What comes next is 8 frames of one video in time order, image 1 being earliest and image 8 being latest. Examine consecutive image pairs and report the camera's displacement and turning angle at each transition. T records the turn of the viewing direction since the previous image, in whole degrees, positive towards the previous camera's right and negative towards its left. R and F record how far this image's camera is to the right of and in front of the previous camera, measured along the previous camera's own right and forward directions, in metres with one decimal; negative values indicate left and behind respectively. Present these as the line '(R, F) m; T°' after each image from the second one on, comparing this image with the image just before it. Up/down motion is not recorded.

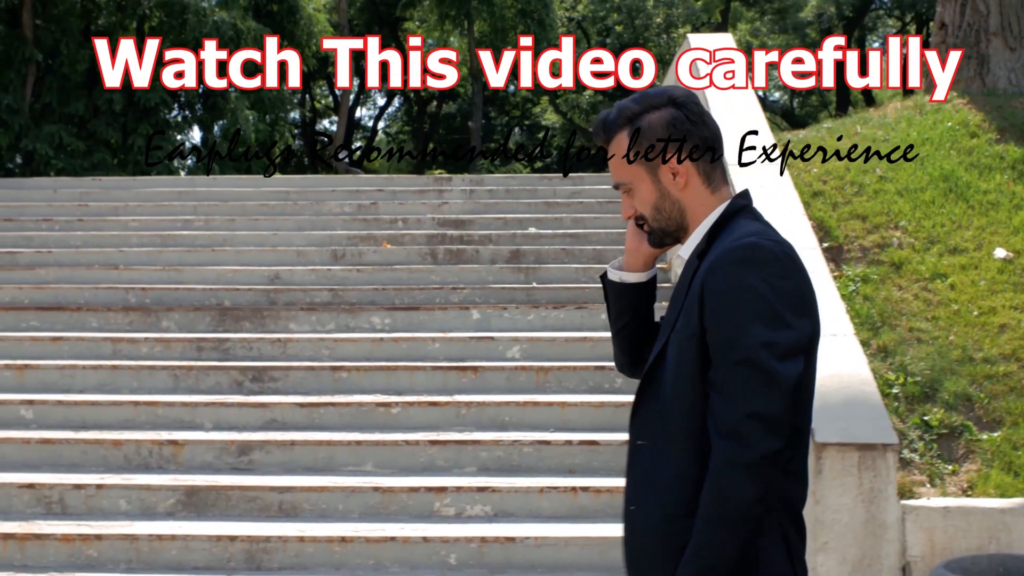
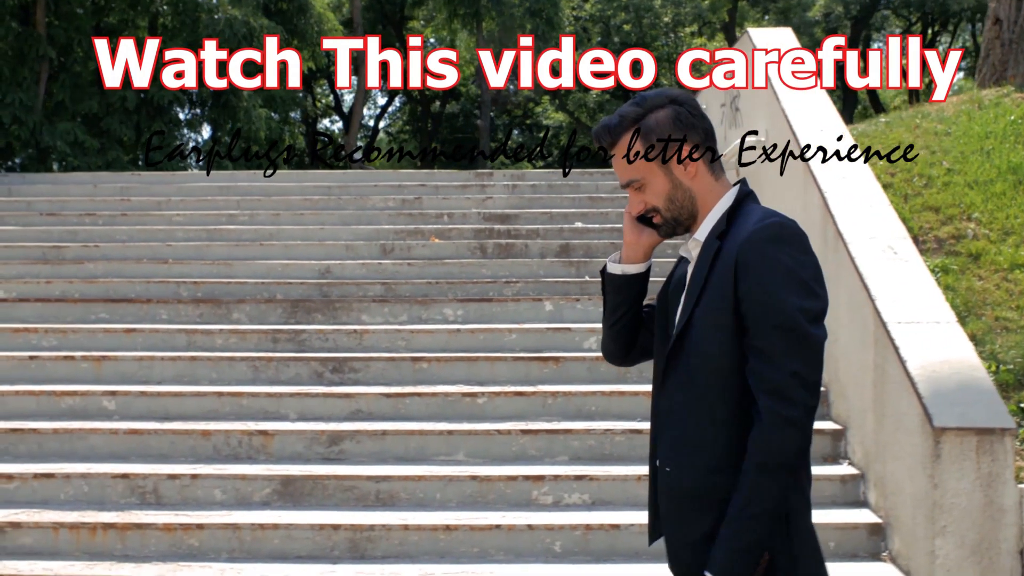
(-0.4, 0.0) m; +1°
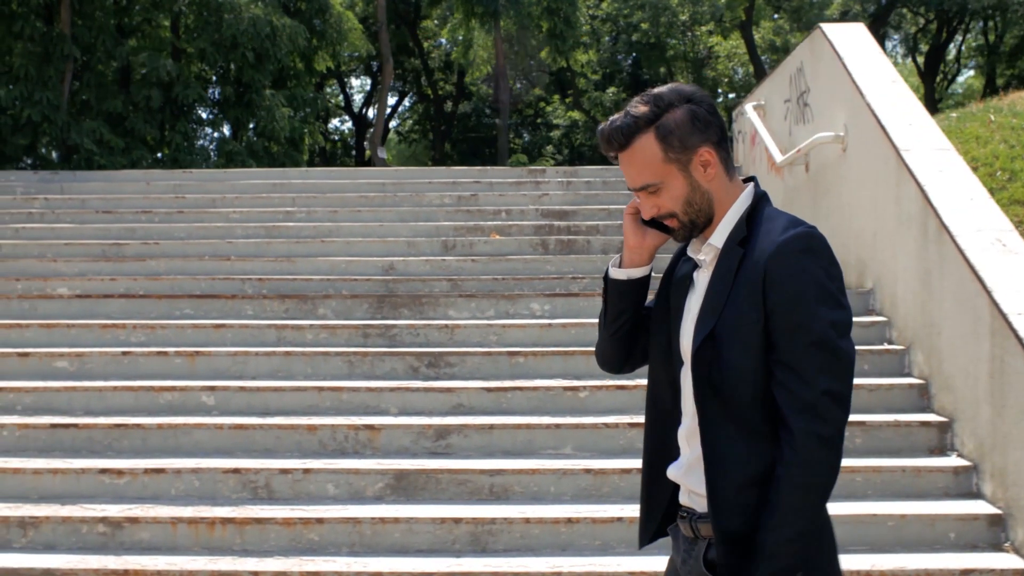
(-0.5, 0.0) m; +1°
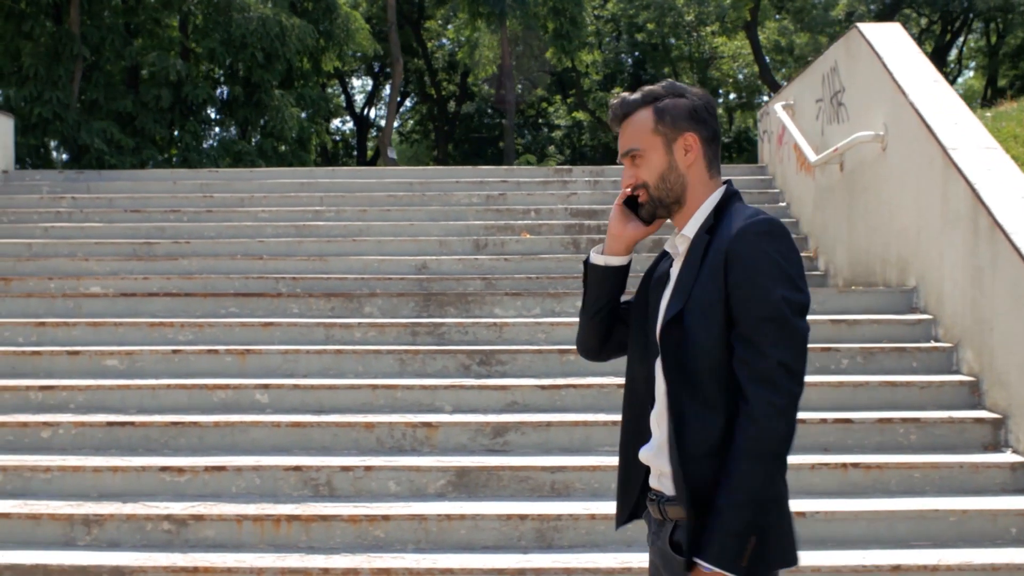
(-0.3, 0.0) m; +1°
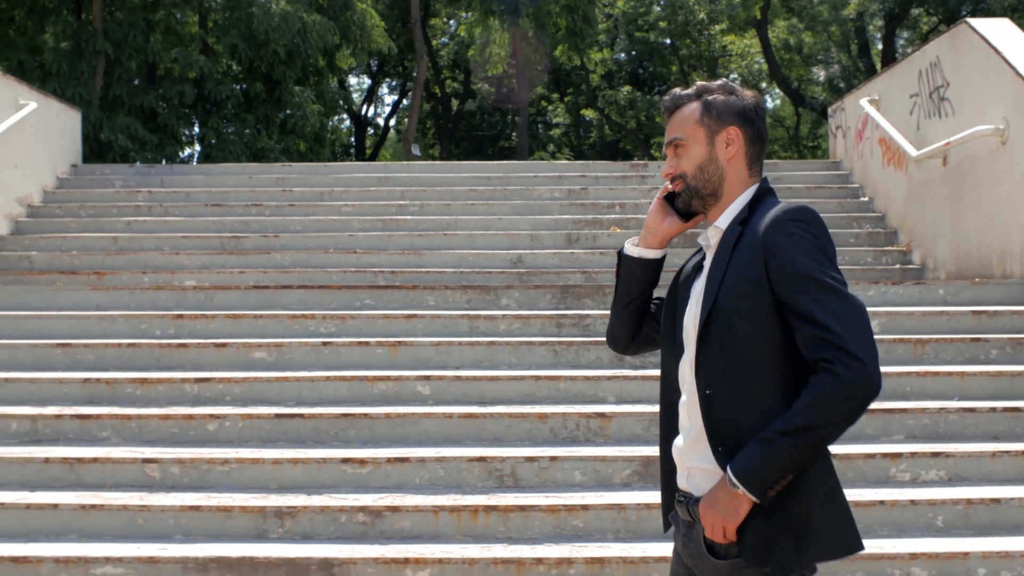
(-0.9, 0.0) m; +2°
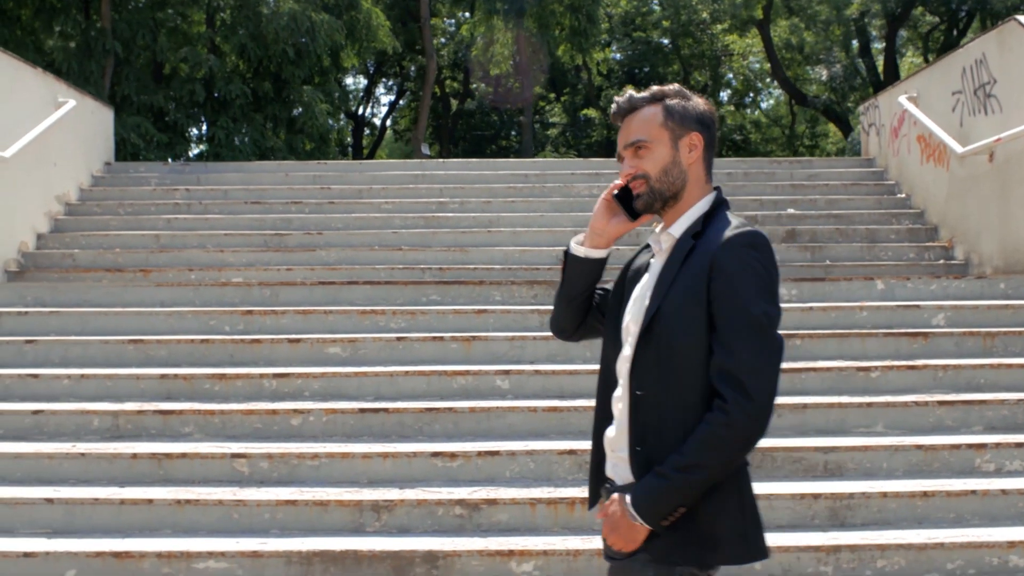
(-0.4, 0.0) m; +1°
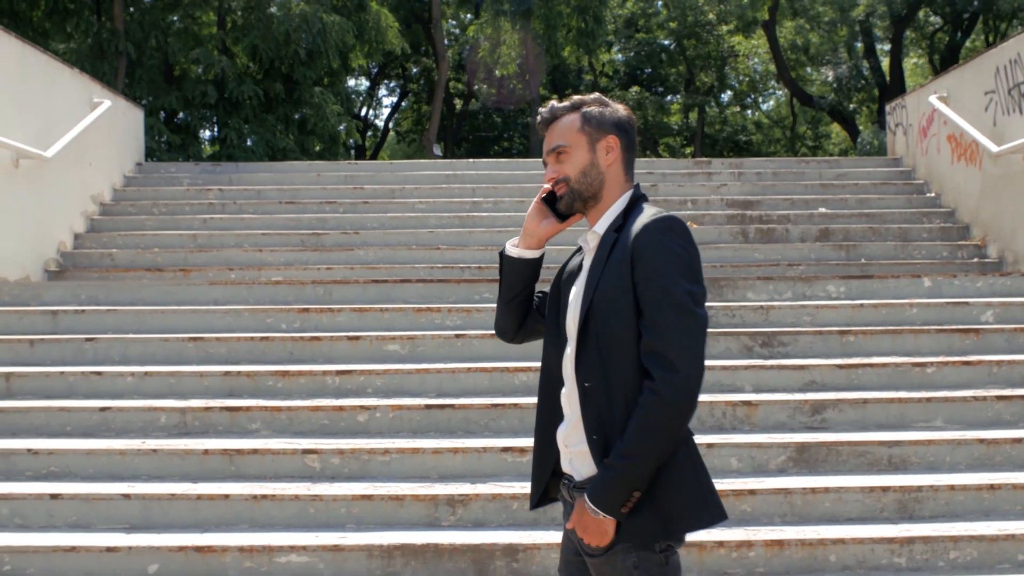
(-0.3, -0.1) m; +1°
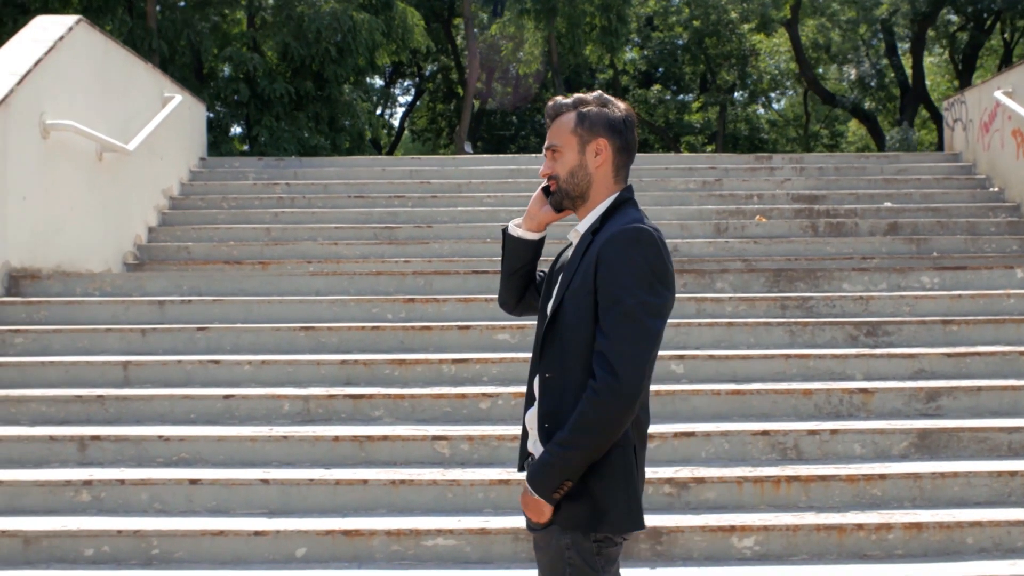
(-0.5, -0.1) m; +1°
